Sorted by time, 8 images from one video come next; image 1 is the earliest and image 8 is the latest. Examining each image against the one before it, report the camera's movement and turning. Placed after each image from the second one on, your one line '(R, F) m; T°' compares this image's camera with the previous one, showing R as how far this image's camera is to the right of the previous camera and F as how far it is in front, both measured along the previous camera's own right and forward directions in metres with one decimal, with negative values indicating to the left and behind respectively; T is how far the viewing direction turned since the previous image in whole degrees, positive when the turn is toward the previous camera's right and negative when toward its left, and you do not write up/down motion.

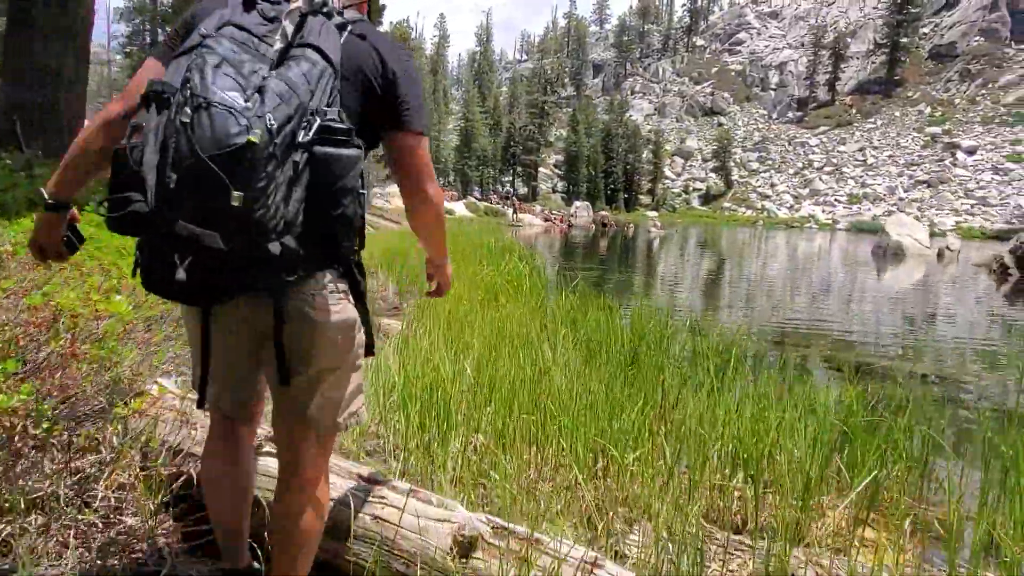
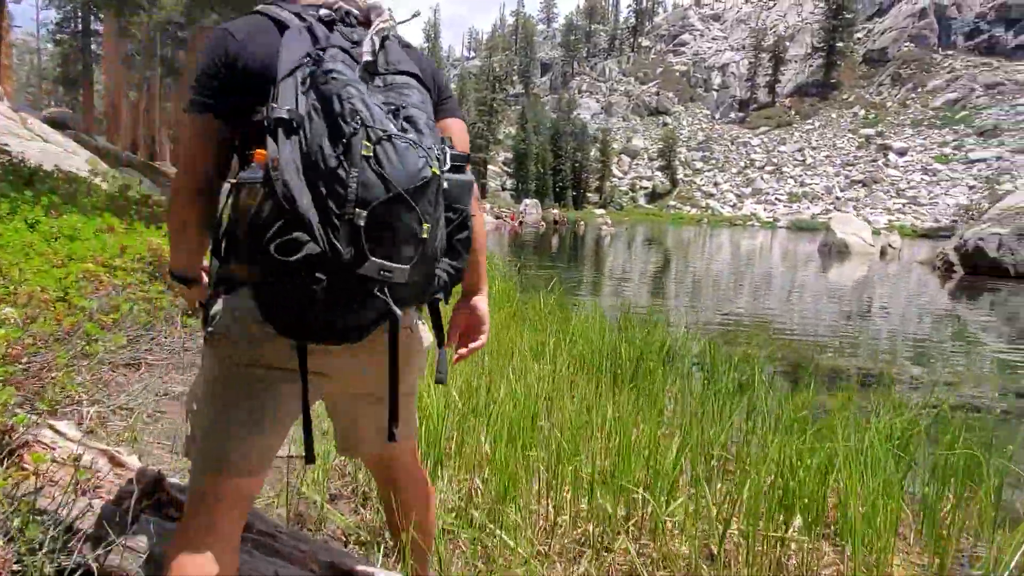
(-0.1, +0.3) m; +4°
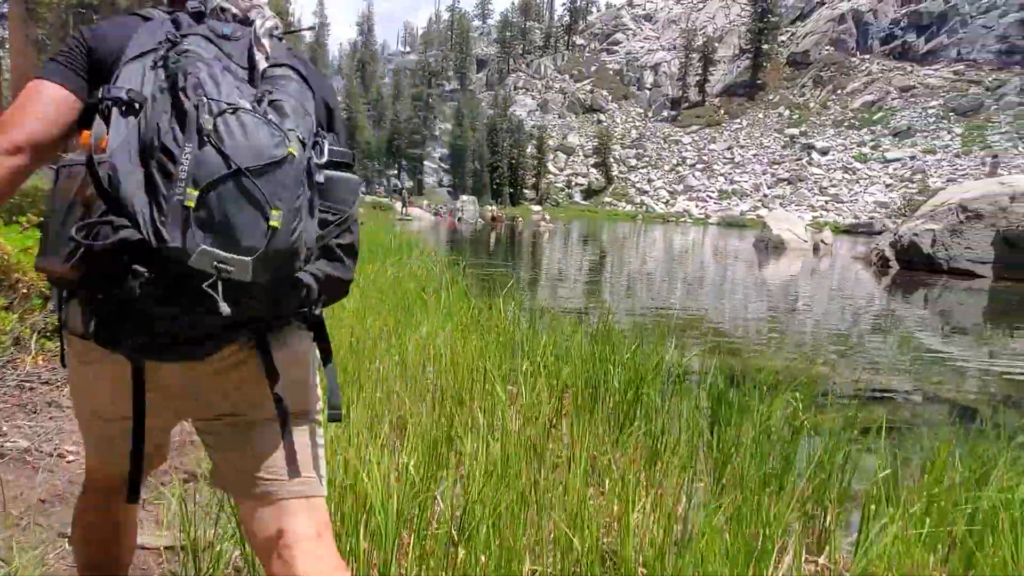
(-0.1, +0.5) m; +5°
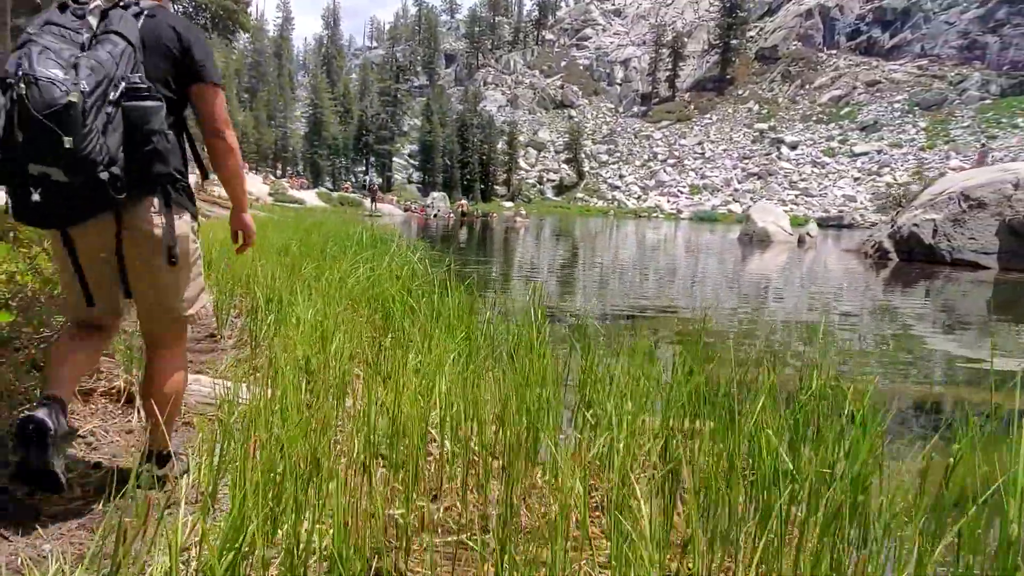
(-0.1, +0.8) m; +2°
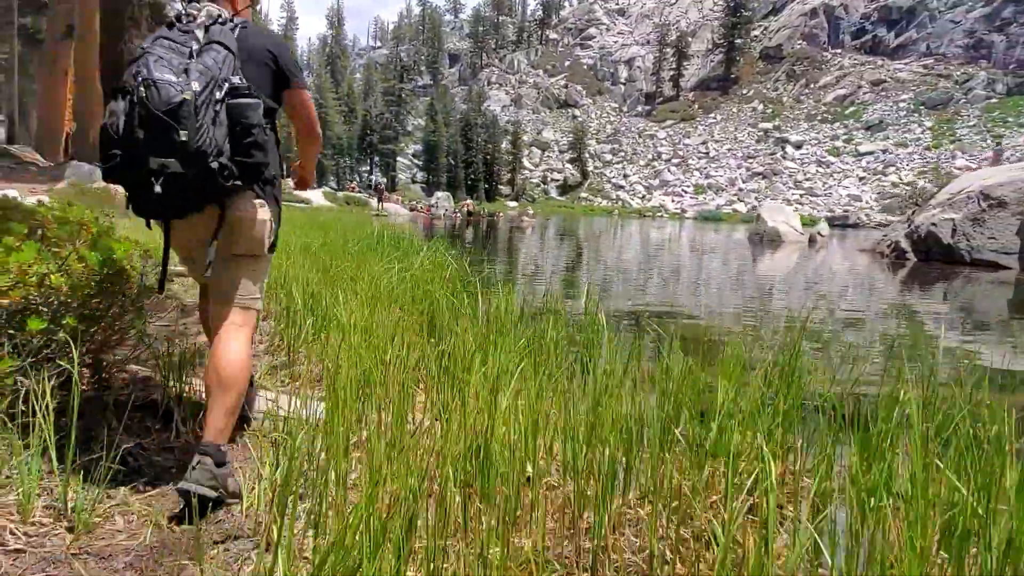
(-0.1, +0.1) m; 0°
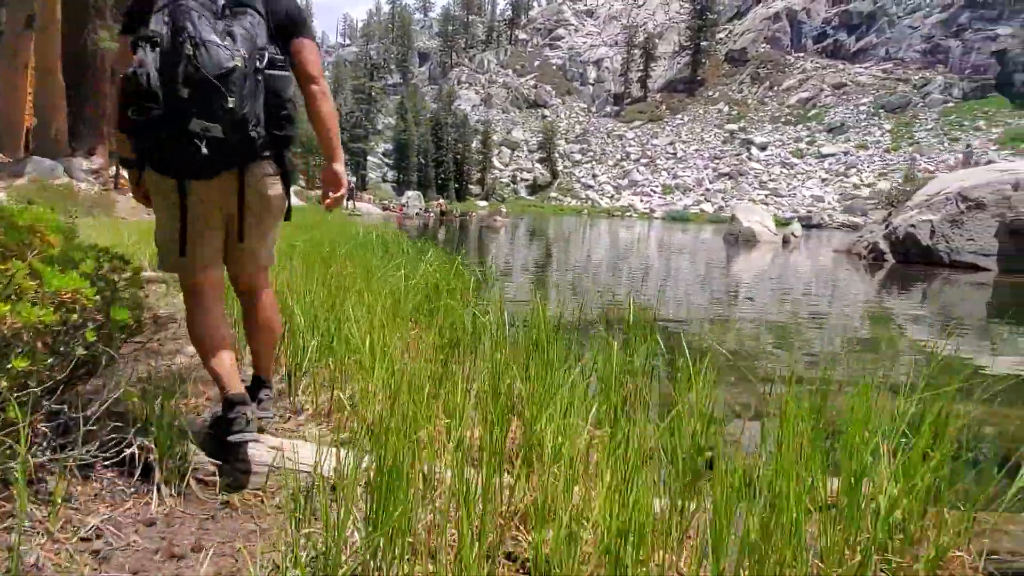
(-0.3, +0.1) m; +3°
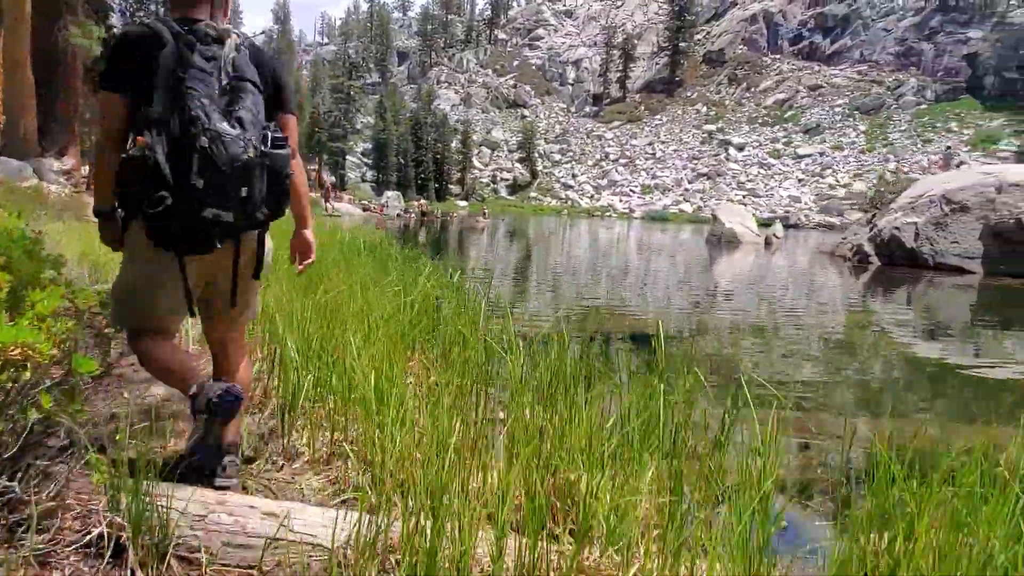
(-0.1, +0.2) m; +2°
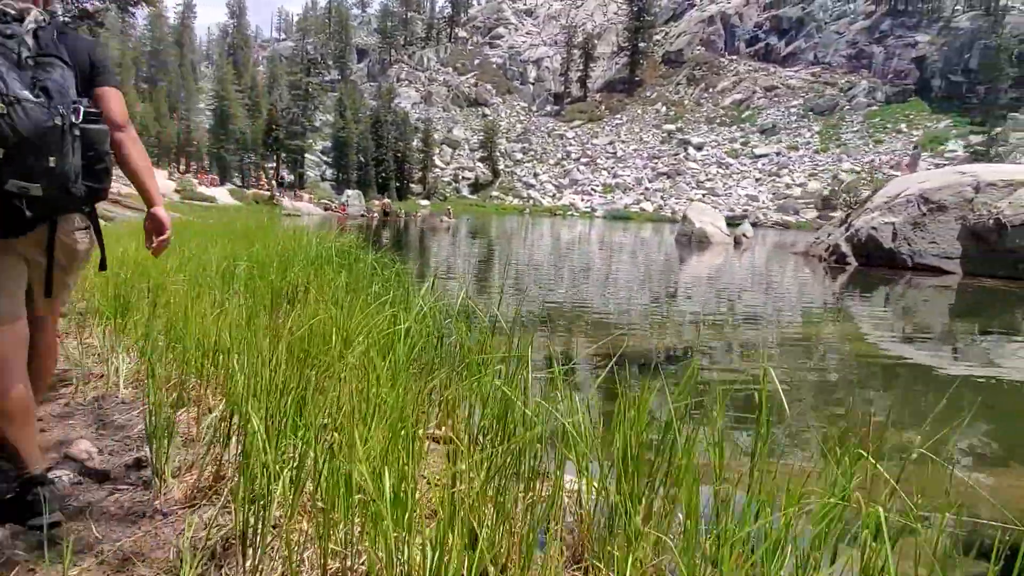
(-0.2, +0.4) m; +3°
